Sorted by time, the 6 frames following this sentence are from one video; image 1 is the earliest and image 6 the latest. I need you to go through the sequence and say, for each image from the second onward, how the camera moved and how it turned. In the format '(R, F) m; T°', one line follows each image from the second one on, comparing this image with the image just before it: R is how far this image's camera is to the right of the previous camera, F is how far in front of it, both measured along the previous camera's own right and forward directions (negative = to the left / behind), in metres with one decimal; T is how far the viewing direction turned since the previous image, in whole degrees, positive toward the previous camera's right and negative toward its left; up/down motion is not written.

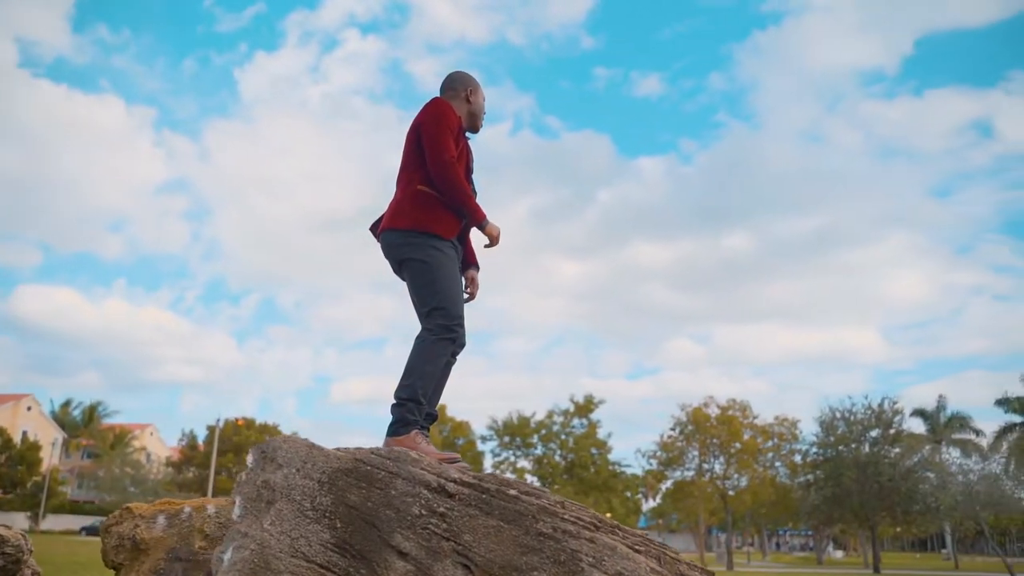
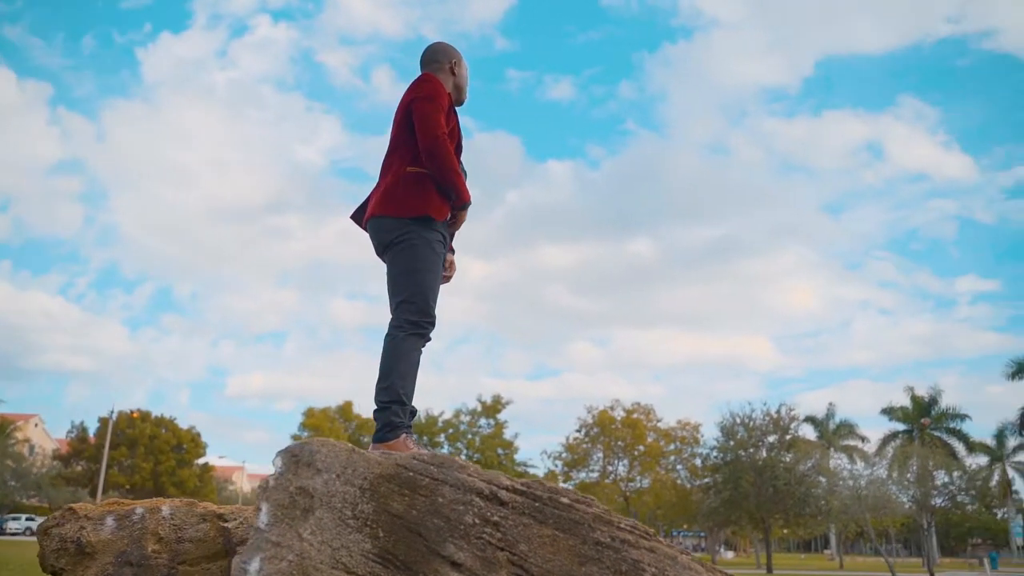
(-0.5, +0.2) m; +6°
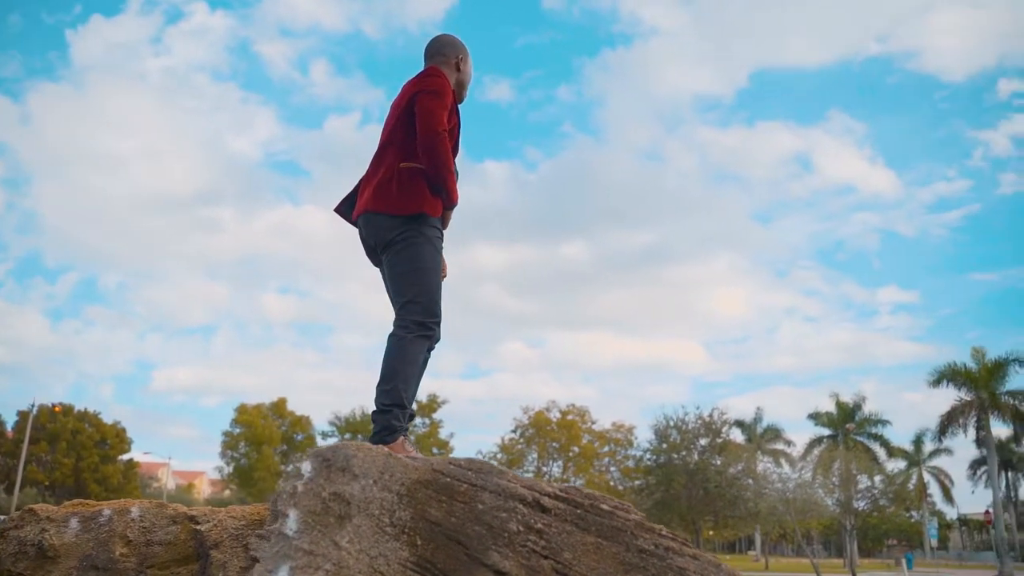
(-0.4, +0.1) m; +4°
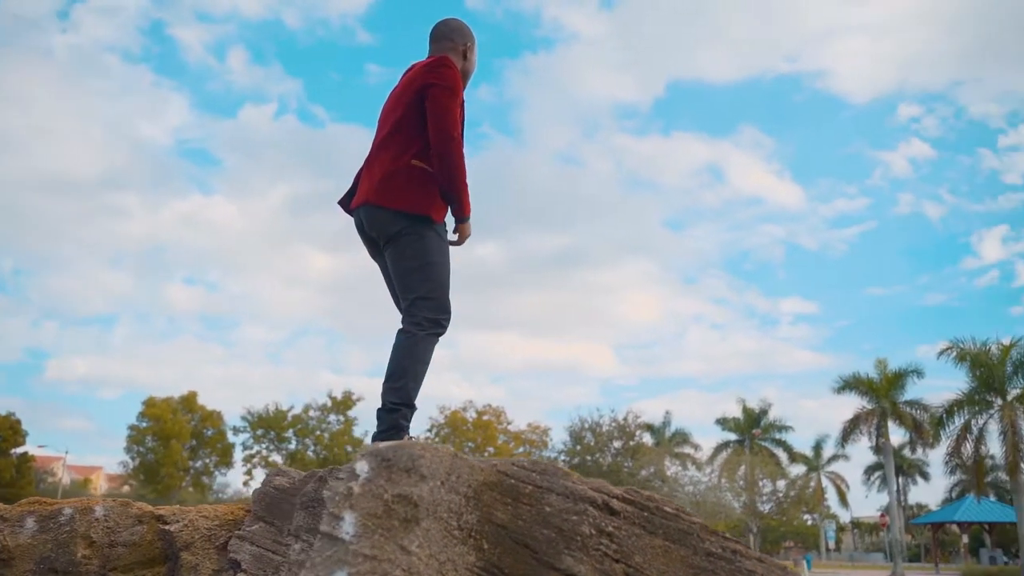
(-0.5, +0.1) m; +6°
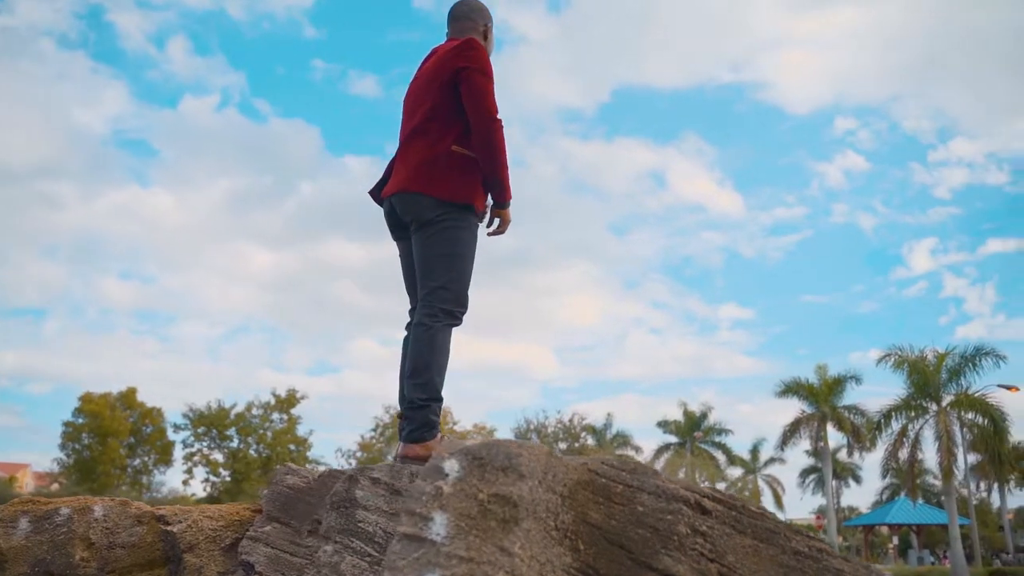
(-0.5, +0.1) m; +4°
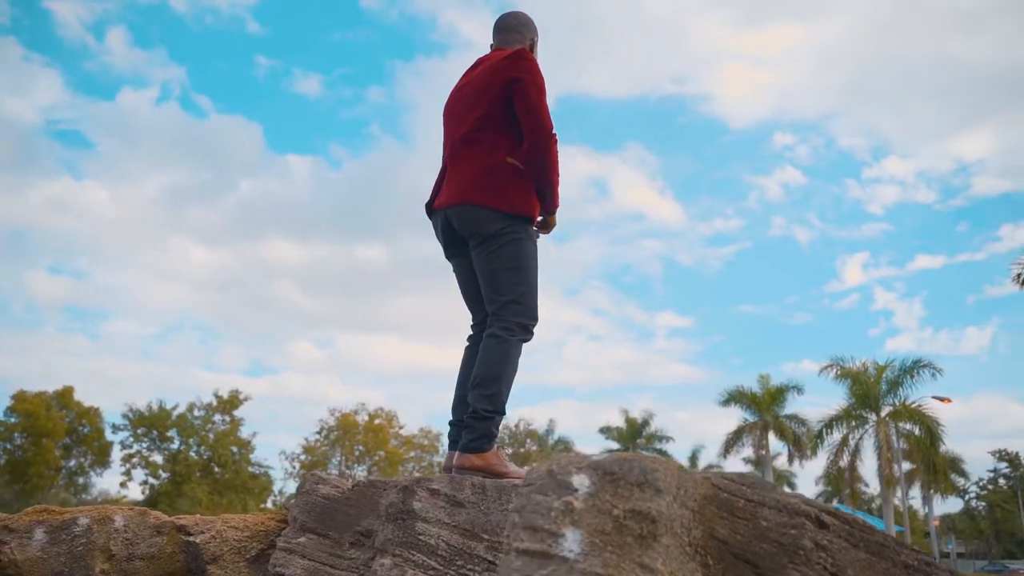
(-0.6, +0.1) m; +4°
